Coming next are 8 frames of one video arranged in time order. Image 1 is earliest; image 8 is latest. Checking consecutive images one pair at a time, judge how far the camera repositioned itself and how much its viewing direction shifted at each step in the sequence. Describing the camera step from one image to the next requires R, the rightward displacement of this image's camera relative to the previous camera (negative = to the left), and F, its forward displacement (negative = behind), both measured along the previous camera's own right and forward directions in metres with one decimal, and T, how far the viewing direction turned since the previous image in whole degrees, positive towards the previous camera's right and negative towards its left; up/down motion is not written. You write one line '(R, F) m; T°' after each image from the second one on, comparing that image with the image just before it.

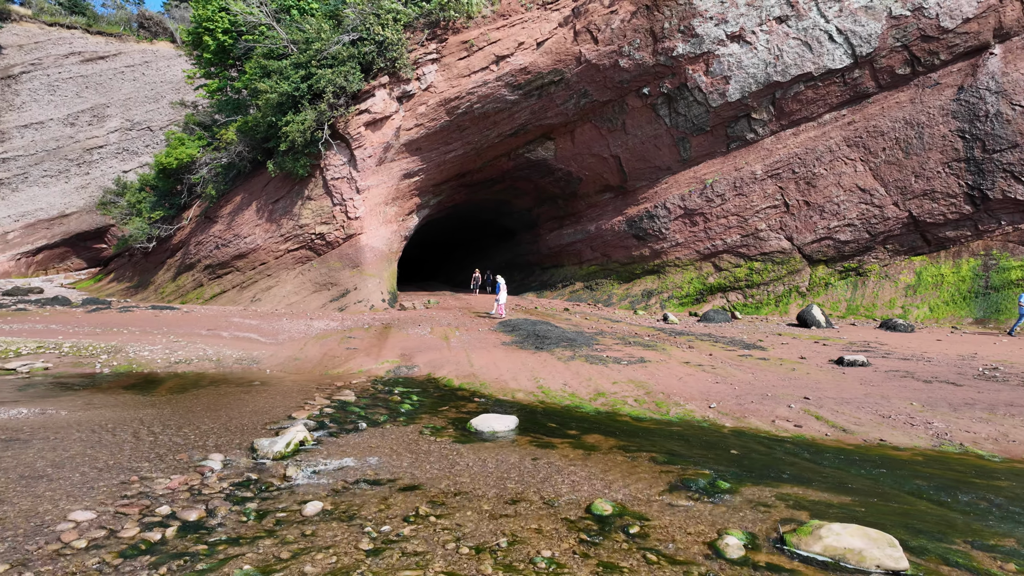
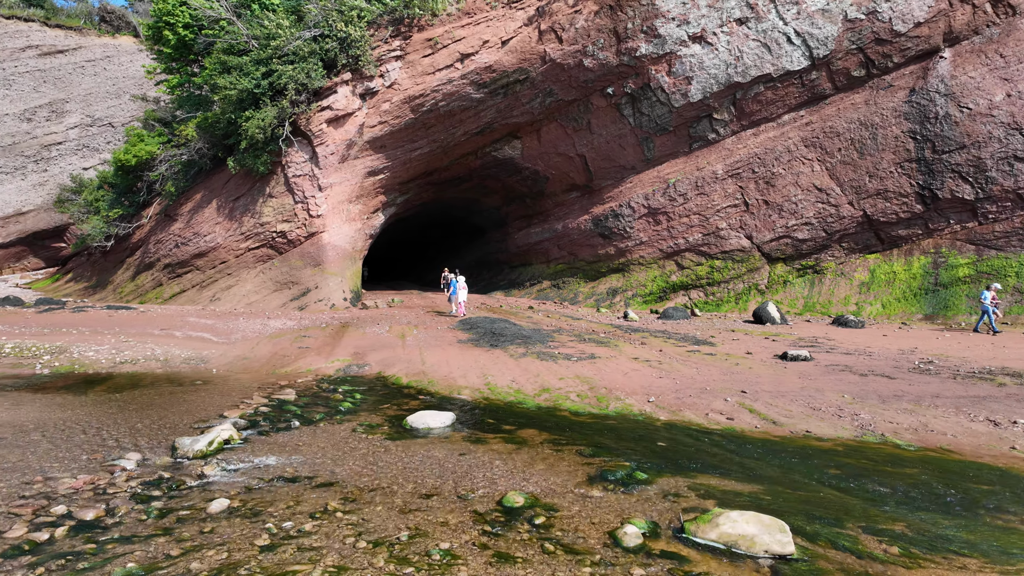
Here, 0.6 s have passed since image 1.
(+0.4, 0.0) m; +2°
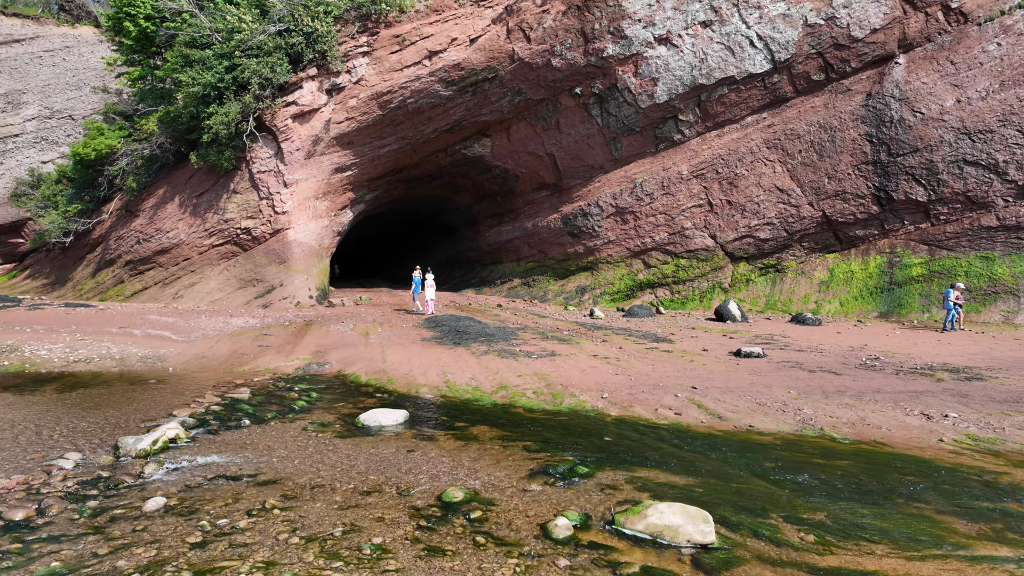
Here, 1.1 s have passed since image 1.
(+0.2, -0.1) m; +2°
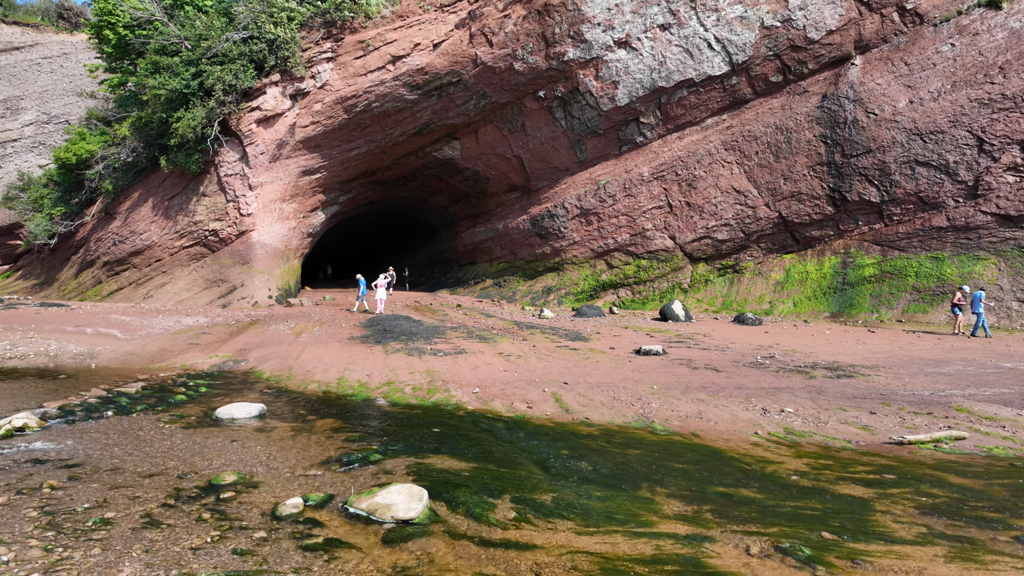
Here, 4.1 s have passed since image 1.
(+1.6, -0.3) m; -1°
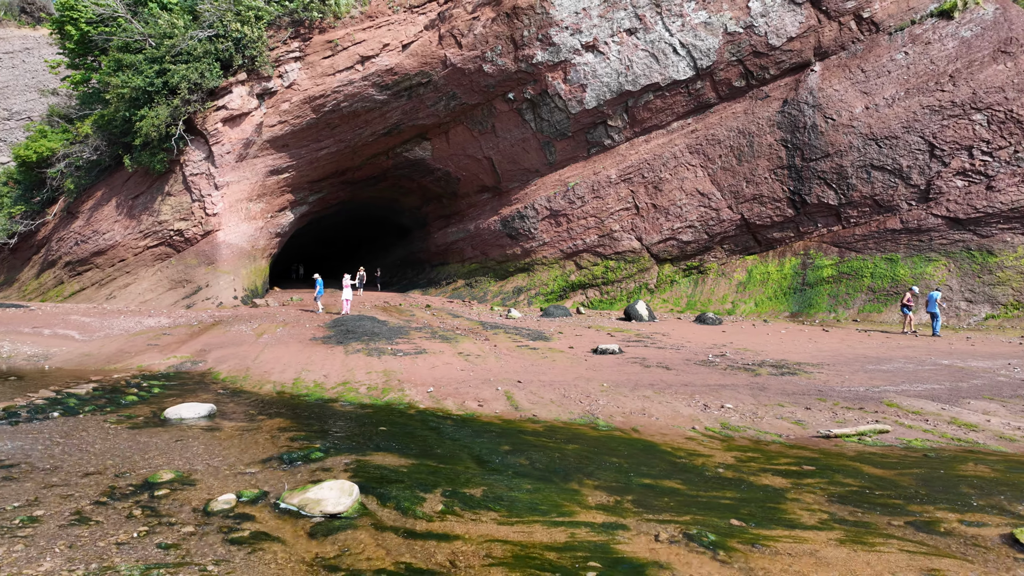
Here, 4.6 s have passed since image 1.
(+0.3, -0.1) m; +2°
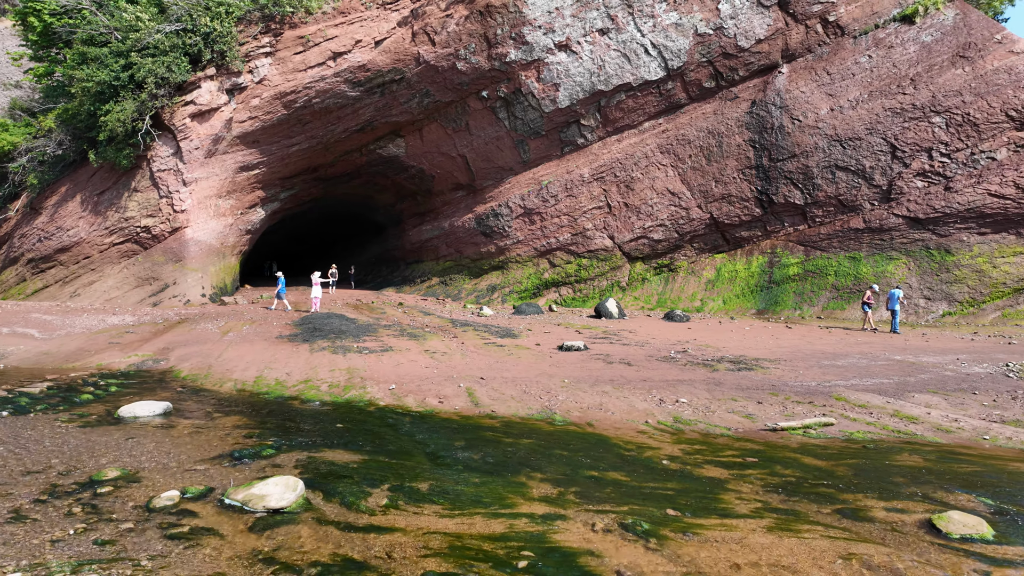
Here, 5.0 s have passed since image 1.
(+0.2, -0.1) m; +2°
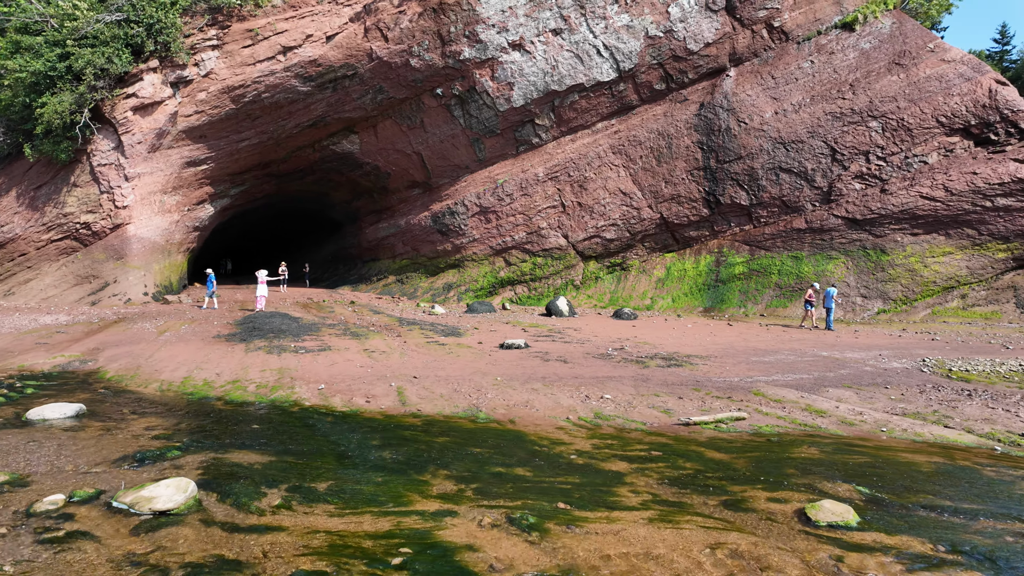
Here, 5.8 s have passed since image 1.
(+0.4, -0.1) m; +3°
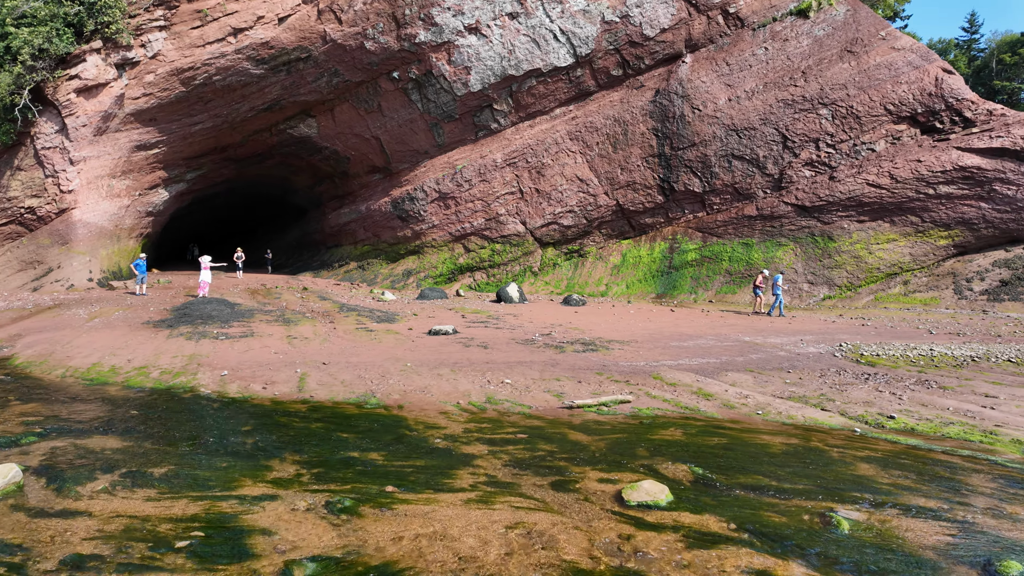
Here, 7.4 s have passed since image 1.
(+0.9, 0.0) m; +1°
